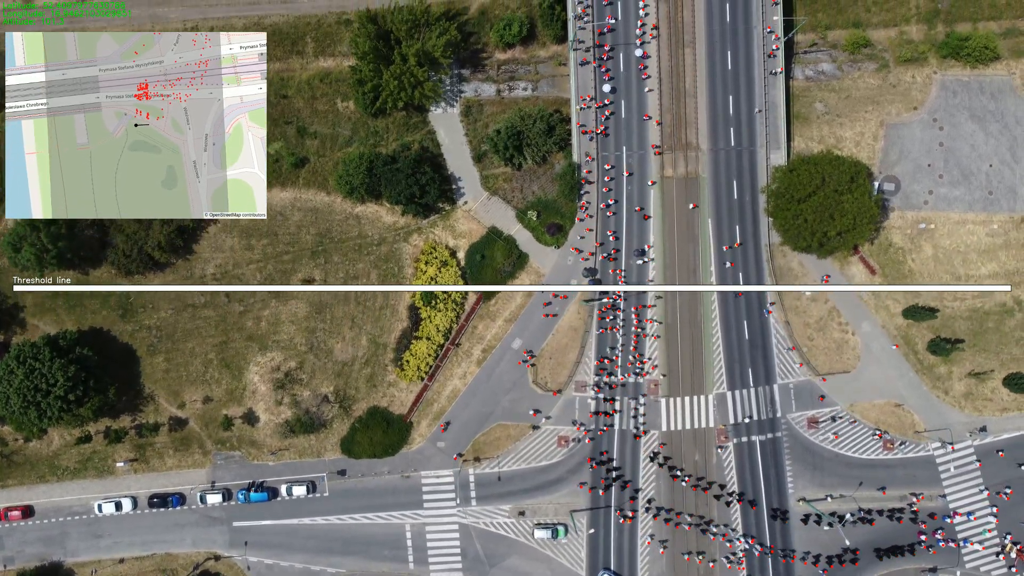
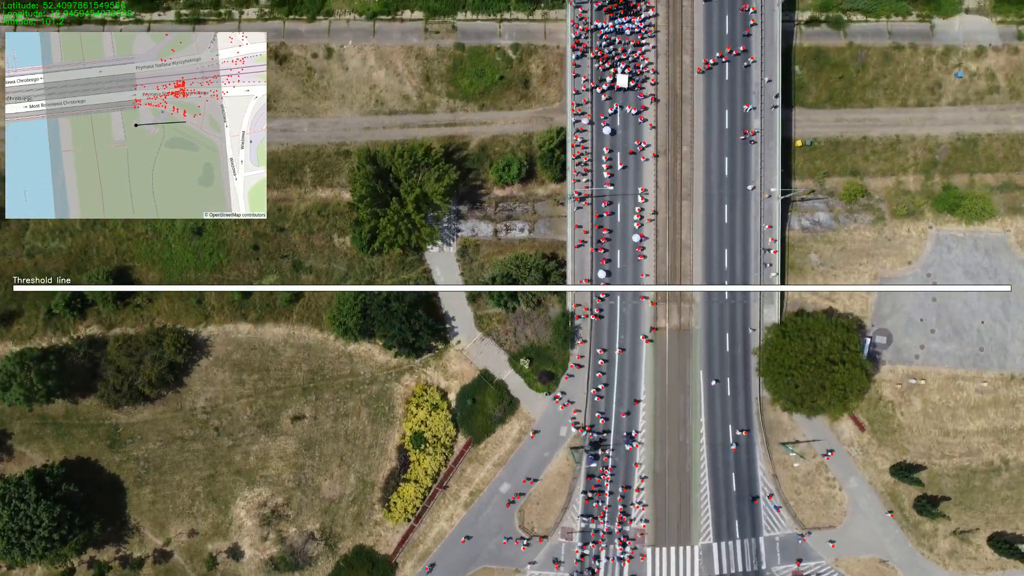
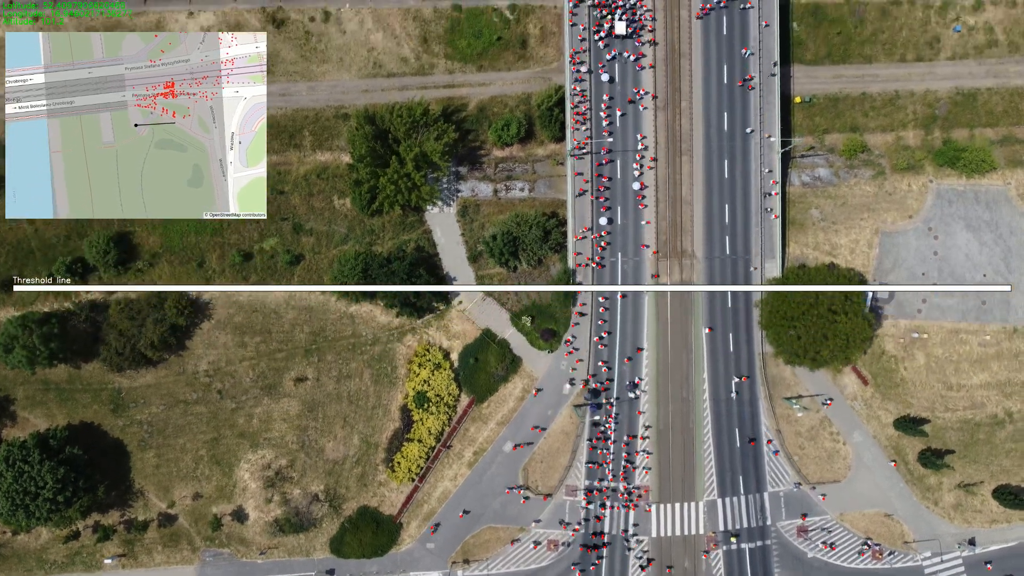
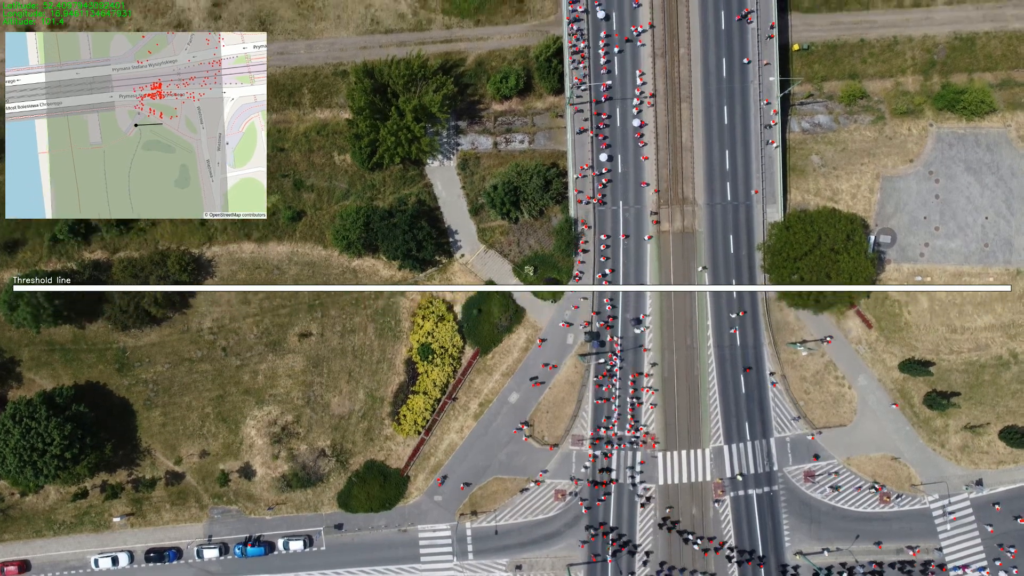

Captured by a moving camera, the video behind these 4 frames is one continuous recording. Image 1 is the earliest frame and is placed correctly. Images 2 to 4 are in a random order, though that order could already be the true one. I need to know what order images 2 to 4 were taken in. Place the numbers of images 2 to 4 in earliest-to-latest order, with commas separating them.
4, 3, 2
